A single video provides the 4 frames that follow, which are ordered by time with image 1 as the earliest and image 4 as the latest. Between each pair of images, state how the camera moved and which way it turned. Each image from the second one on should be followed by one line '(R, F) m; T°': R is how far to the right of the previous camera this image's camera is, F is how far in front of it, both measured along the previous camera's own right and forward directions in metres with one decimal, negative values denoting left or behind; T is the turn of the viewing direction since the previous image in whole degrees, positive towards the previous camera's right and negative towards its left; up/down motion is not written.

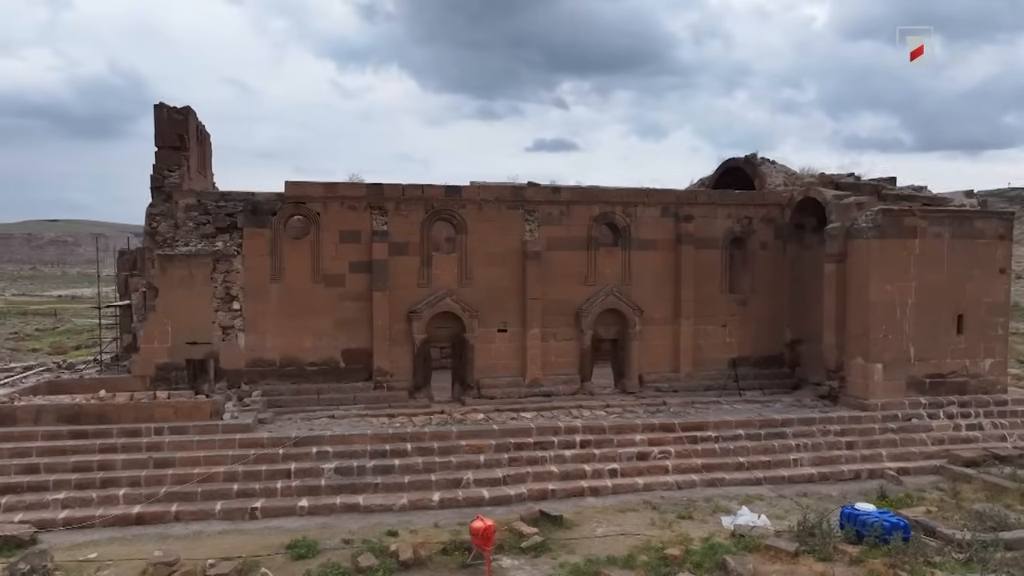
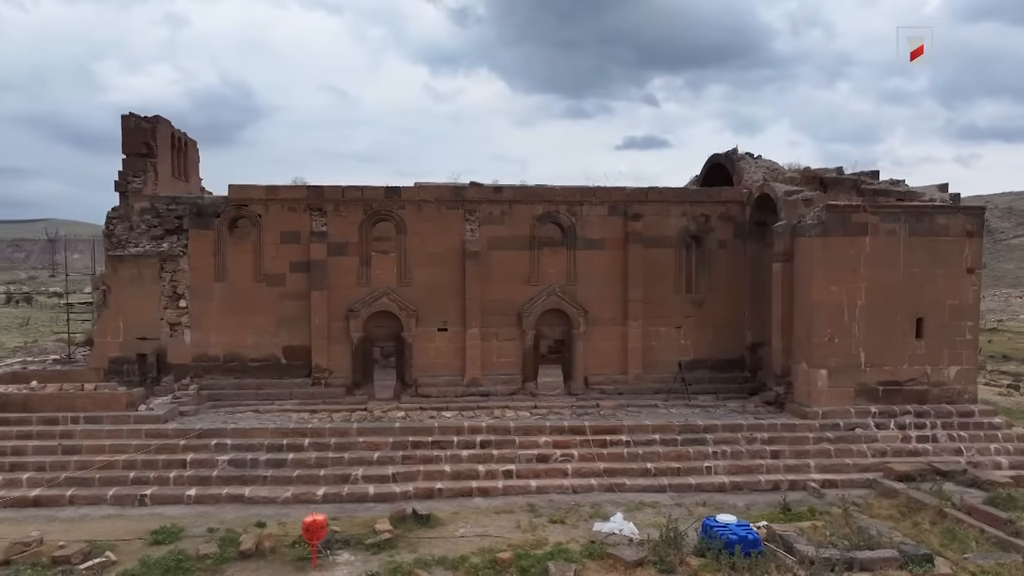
(+2.9, +0.2) m; -7°
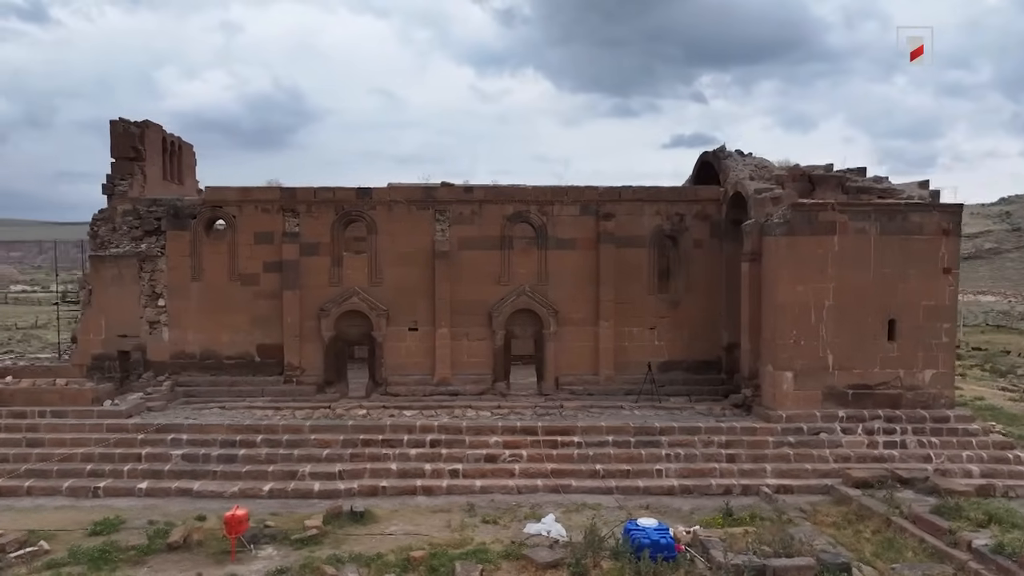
(+1.5, 0.0) m; -4°
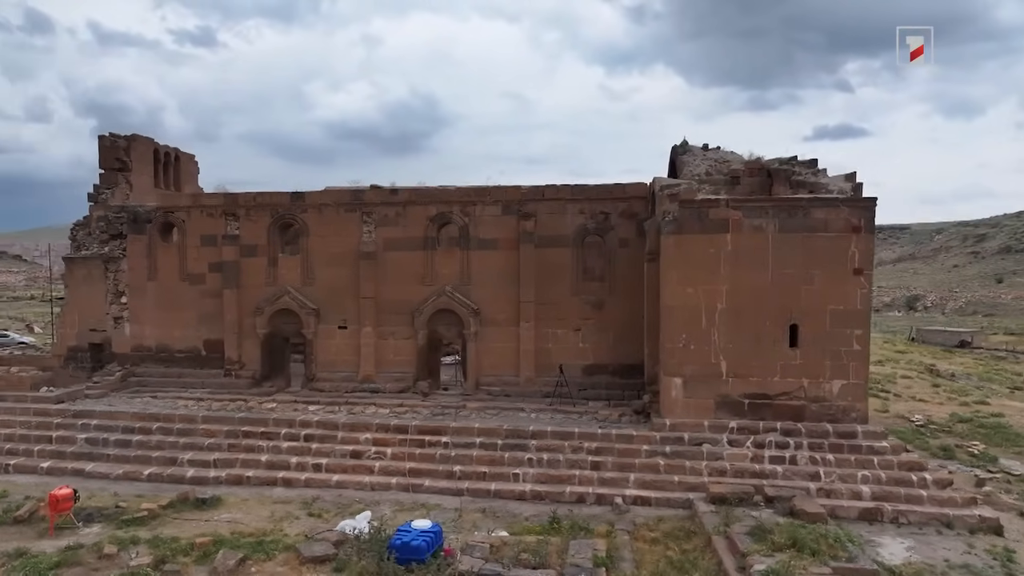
(+4.1, +0.4) m; -10°
